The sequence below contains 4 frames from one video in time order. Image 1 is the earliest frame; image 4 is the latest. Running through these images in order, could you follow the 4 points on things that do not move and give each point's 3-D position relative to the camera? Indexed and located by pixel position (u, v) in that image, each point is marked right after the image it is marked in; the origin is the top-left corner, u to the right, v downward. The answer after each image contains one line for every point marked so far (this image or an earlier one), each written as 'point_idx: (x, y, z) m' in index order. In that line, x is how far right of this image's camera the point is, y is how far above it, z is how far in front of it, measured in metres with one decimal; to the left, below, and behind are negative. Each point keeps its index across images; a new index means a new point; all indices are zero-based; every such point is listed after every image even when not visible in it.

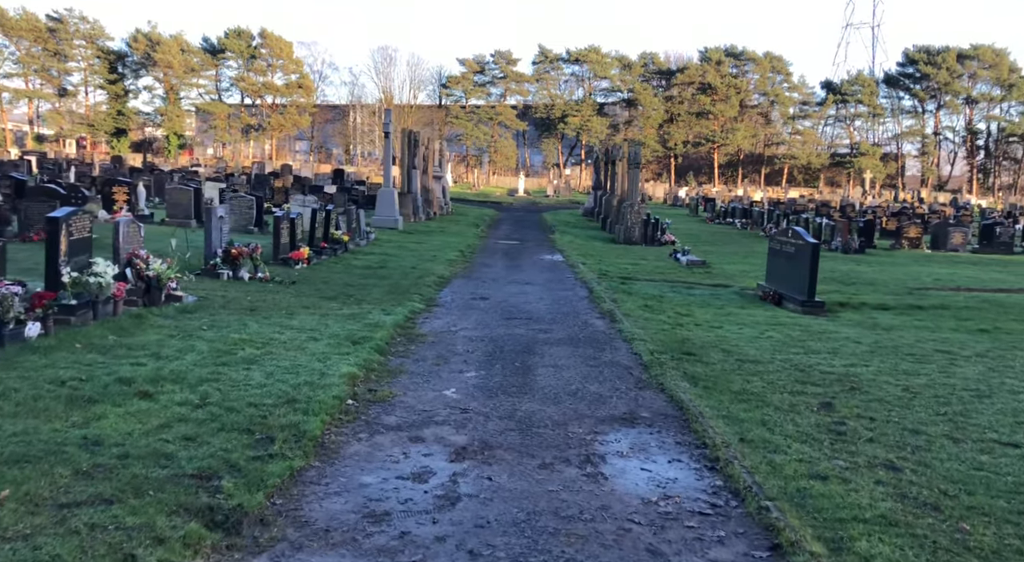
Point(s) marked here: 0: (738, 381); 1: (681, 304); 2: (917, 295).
0: (+2.0, -0.9, +8.4) m
1: (+2.6, -0.3, +15.0) m
2: (+7.0, -0.2, +16.8) m
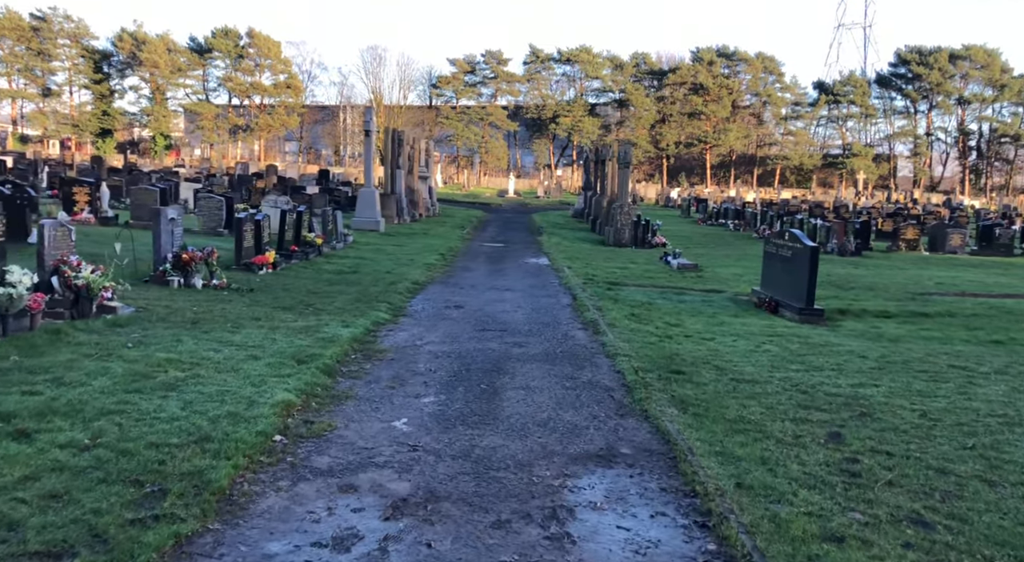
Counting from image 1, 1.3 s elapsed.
0: (+1.7, -0.9, +7.4) m
1: (+2.3, -0.4, +13.9) m
2: (+6.6, -0.3, +15.8) m
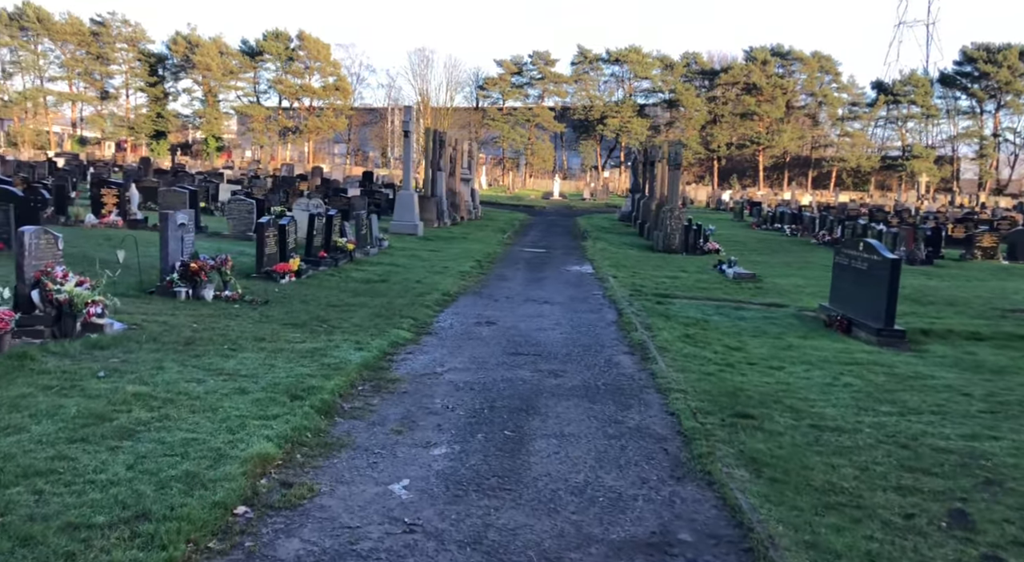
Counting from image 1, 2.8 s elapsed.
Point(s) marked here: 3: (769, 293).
0: (+1.9, -1.1, +5.9) m
1: (+2.8, -0.6, +12.4) m
2: (+7.2, -0.5, +14.0) m
3: (+4.7, -0.2, +17.7) m
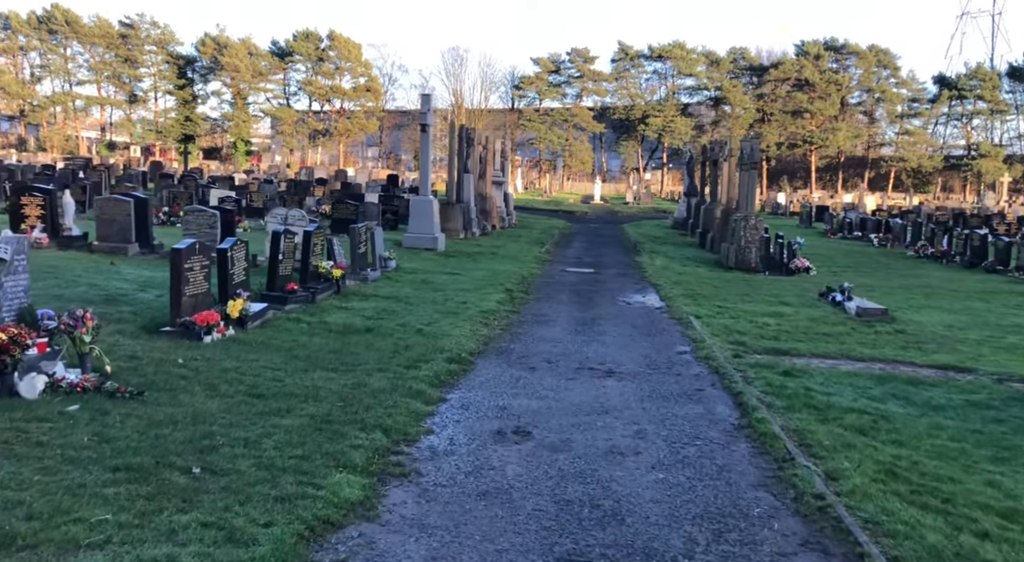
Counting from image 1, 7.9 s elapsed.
0: (+2.0, -1.7, +0.4) m
1: (+3.1, -1.2, +6.9) m
2: (+7.6, -1.1, +8.3) m
3: (+5.2, -0.8, +12.1) m
